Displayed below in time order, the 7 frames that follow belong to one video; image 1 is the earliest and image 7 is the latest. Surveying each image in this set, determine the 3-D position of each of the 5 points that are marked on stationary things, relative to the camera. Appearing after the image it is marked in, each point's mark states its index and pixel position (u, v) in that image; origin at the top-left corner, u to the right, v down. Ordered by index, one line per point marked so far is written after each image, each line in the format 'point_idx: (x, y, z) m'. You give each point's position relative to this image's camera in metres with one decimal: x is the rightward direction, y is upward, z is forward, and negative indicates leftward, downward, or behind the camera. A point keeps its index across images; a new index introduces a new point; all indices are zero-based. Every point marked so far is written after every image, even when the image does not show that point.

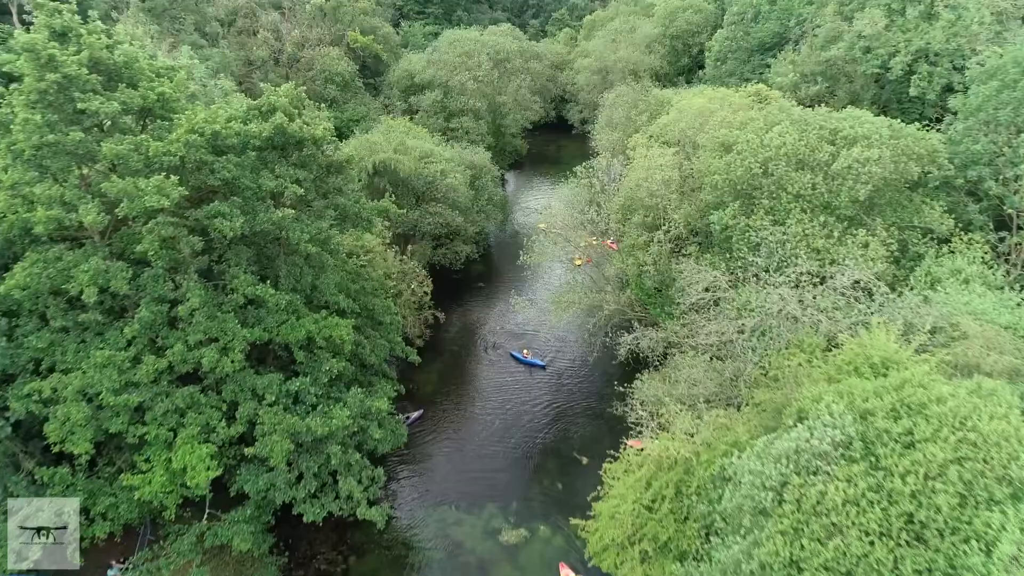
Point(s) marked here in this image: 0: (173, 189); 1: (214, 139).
0: (-8.1, +2.4, +17.2) m
1: (-7.9, +4.0, +19.2) m
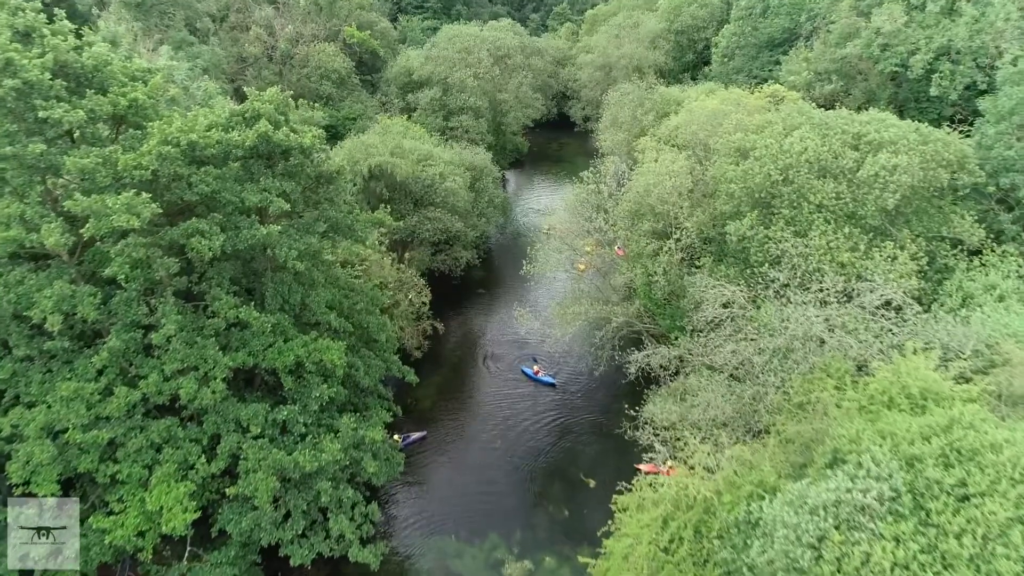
0: (-8.0, +1.8, +15.6) m
1: (-7.8, +3.4, +17.6) m
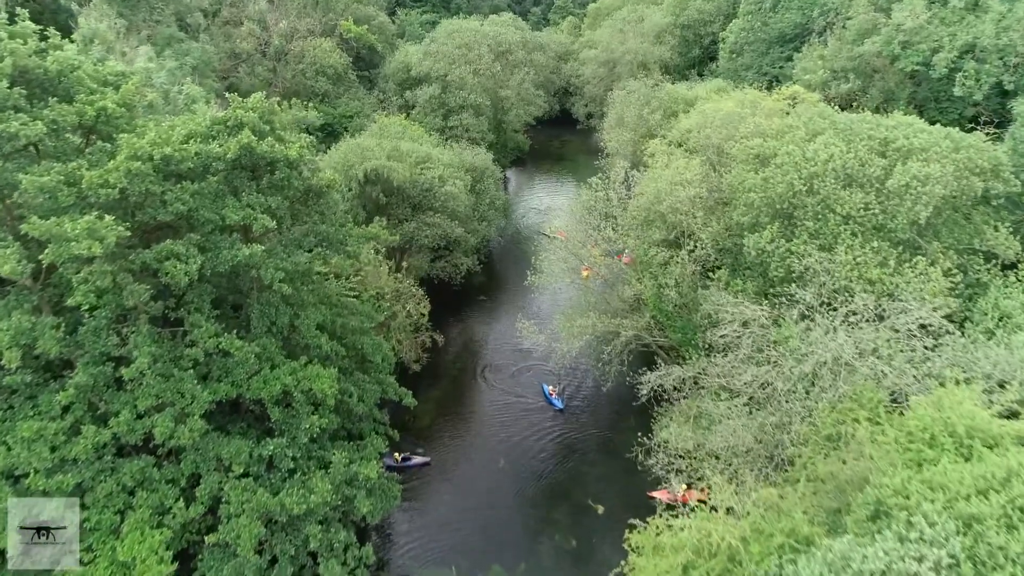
0: (-7.9, +1.1, +14.1) m
1: (-7.7, +2.8, +16.0) m
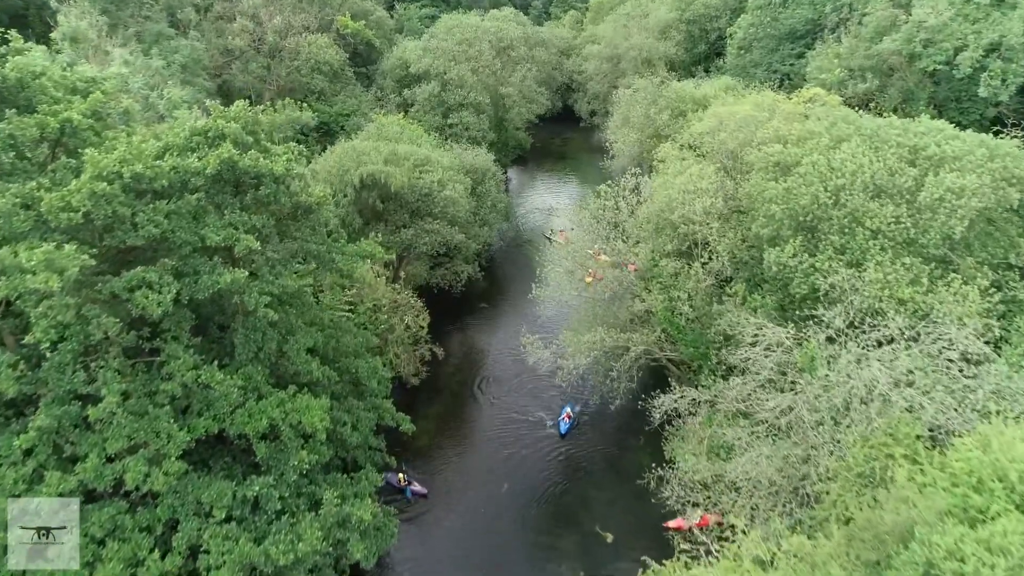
0: (-7.7, +0.5, +12.6) m
1: (-7.5, +2.2, +14.5) m
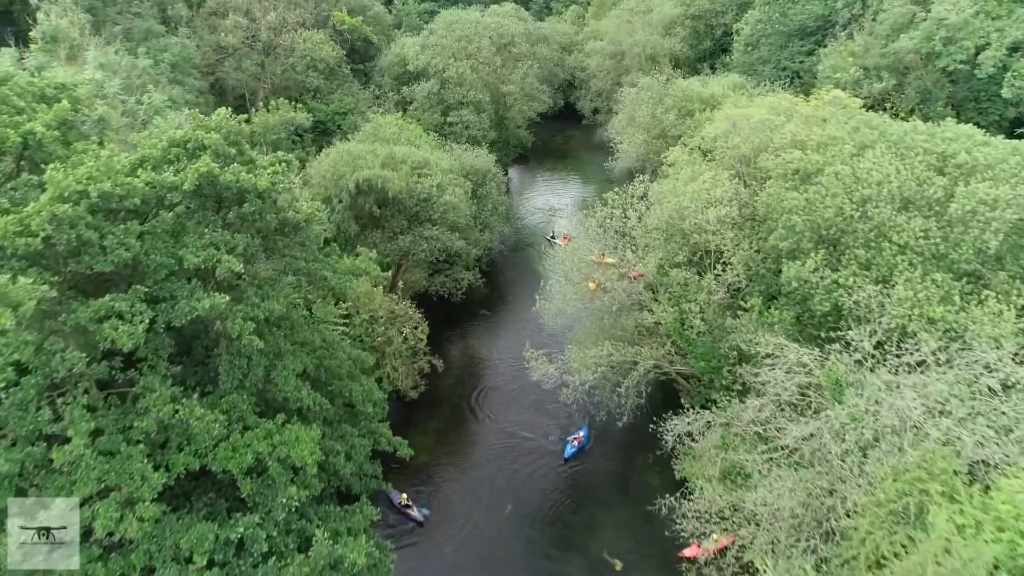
0: (-7.6, 0.0, +11.3) m
1: (-7.4, +1.6, +13.2) m
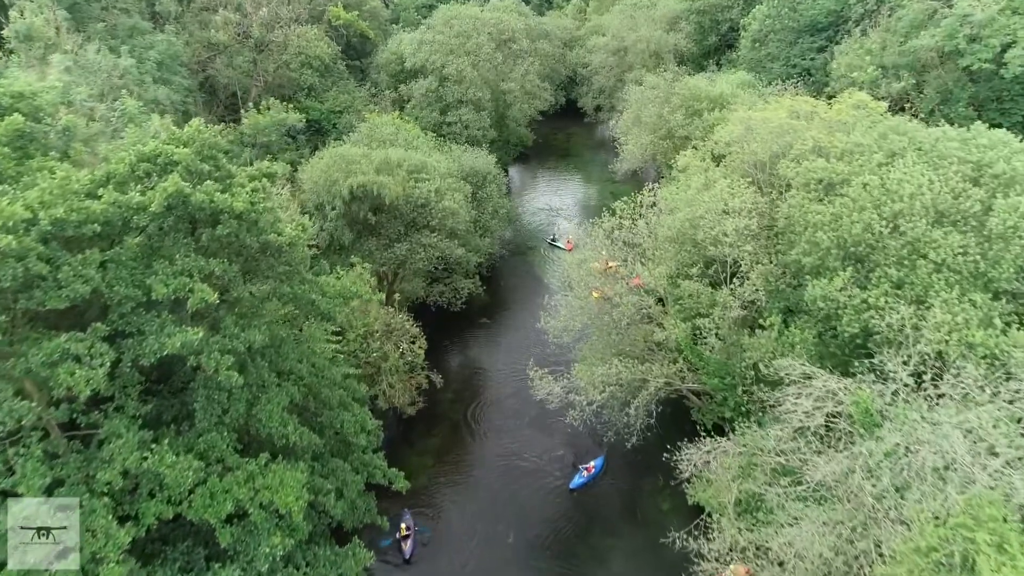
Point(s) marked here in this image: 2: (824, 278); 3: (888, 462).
0: (-7.5, -0.6, +9.9) m
1: (-7.3, +1.0, +11.8) m
2: (+8.4, +0.3, +19.4) m
3: (+8.2, -3.7, +15.8) m
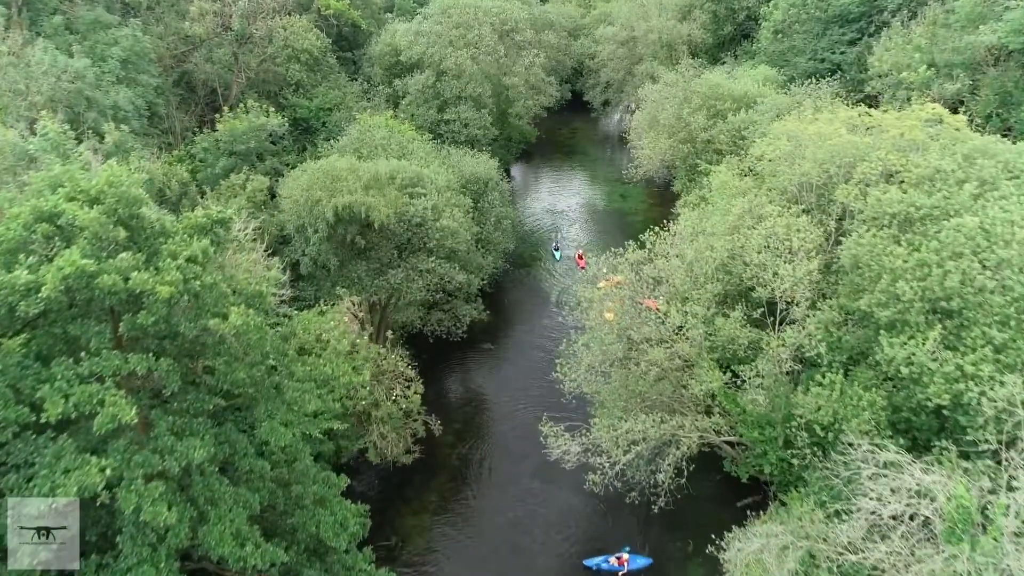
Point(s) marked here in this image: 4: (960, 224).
0: (-7.2, -2.2, +6.5) m
1: (-7.0, -0.5, +8.3) m
2: (+8.7, -1.0, +16.0) m
3: (+8.5, -5.1, +12.5) m
4: (+9.9, +1.6, +16.2) m
